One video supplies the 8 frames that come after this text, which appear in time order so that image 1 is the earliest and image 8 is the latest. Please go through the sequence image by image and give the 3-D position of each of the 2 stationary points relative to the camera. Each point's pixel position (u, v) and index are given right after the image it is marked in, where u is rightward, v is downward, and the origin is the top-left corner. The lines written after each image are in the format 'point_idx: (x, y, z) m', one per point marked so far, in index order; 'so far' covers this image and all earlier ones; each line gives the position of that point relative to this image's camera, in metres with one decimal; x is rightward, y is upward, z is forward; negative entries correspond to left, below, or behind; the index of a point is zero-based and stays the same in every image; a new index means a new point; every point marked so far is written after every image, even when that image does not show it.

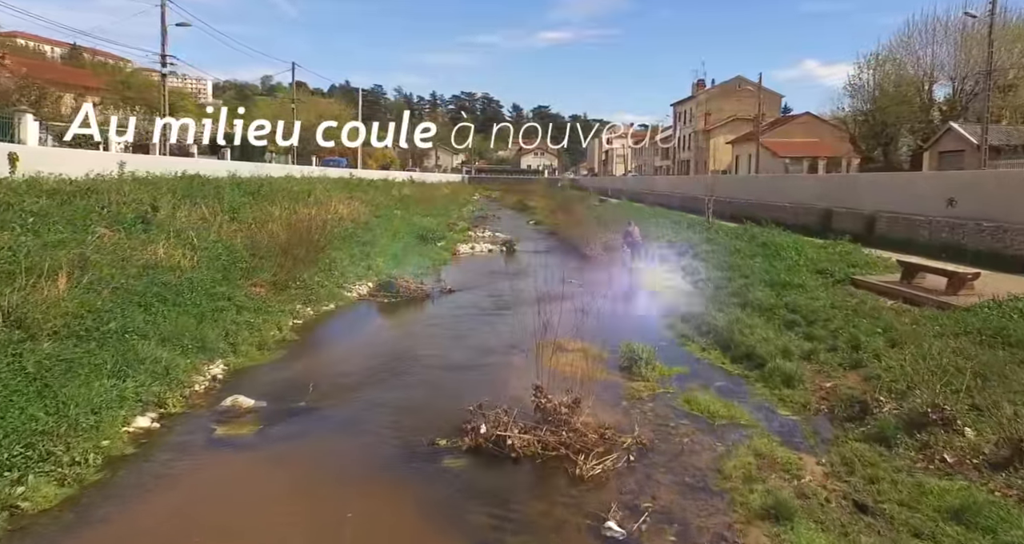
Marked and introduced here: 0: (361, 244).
0: (-3.4, +0.5, +17.3) m
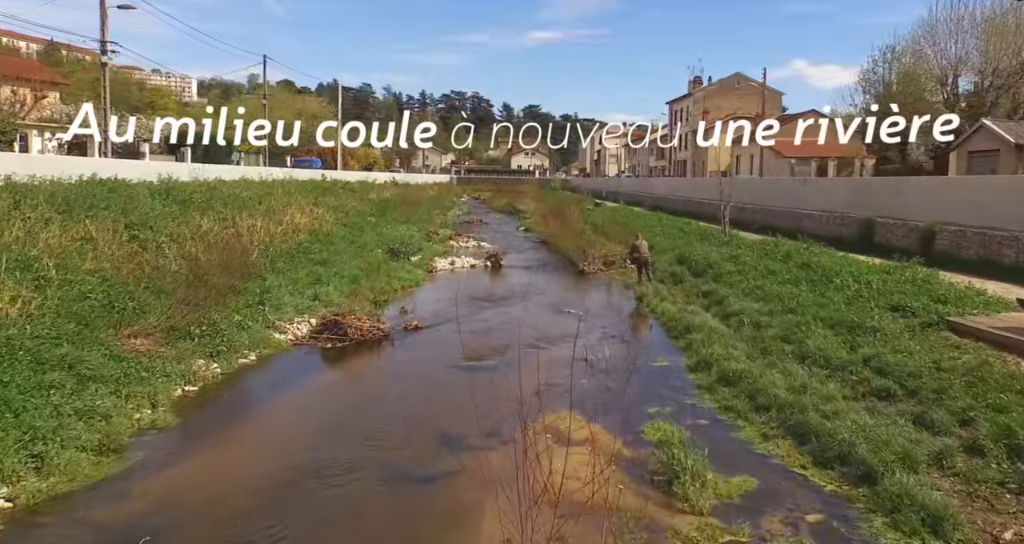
0: (-3.7, +0.1, +14.3) m
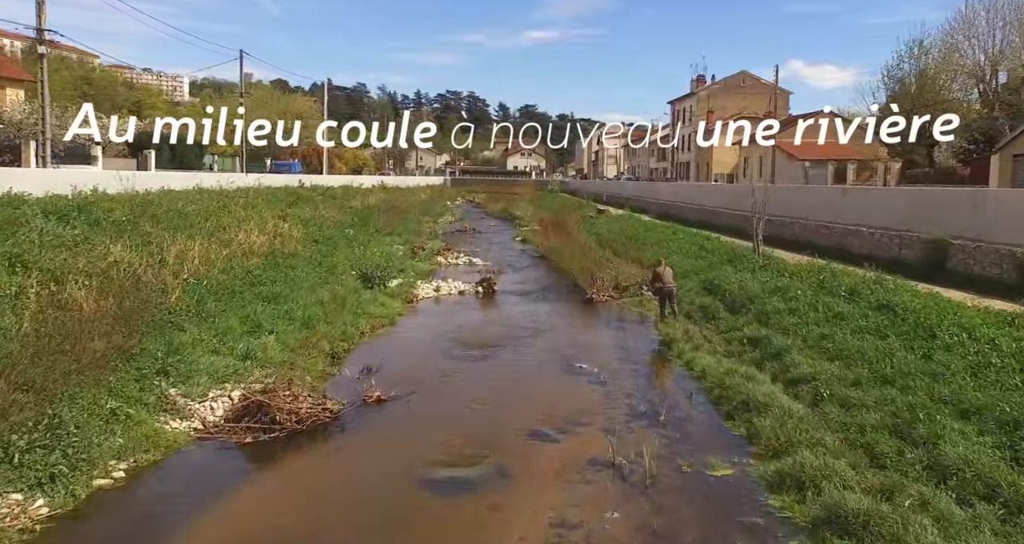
0: (-3.8, -0.5, +11.3) m
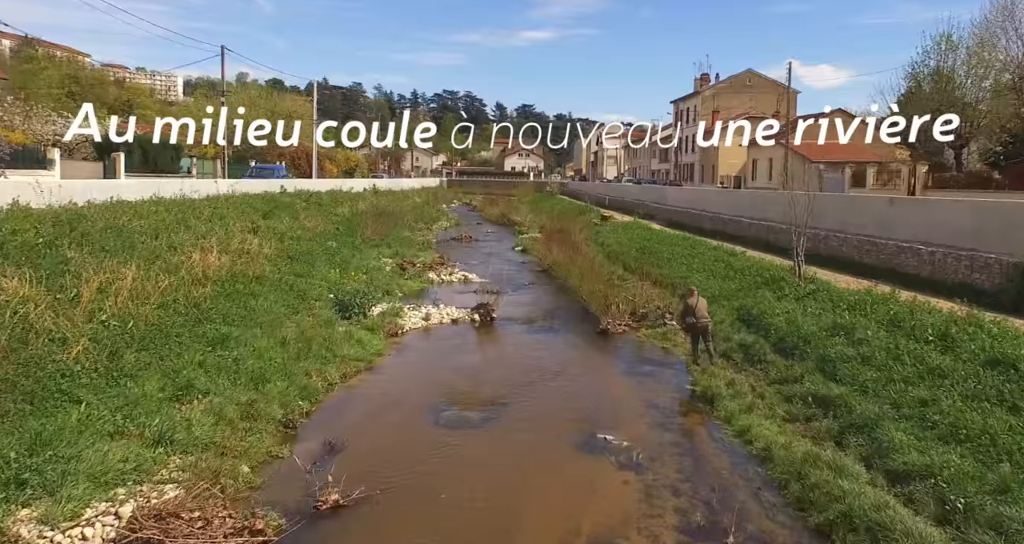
0: (-3.7, -1.0, +8.9) m
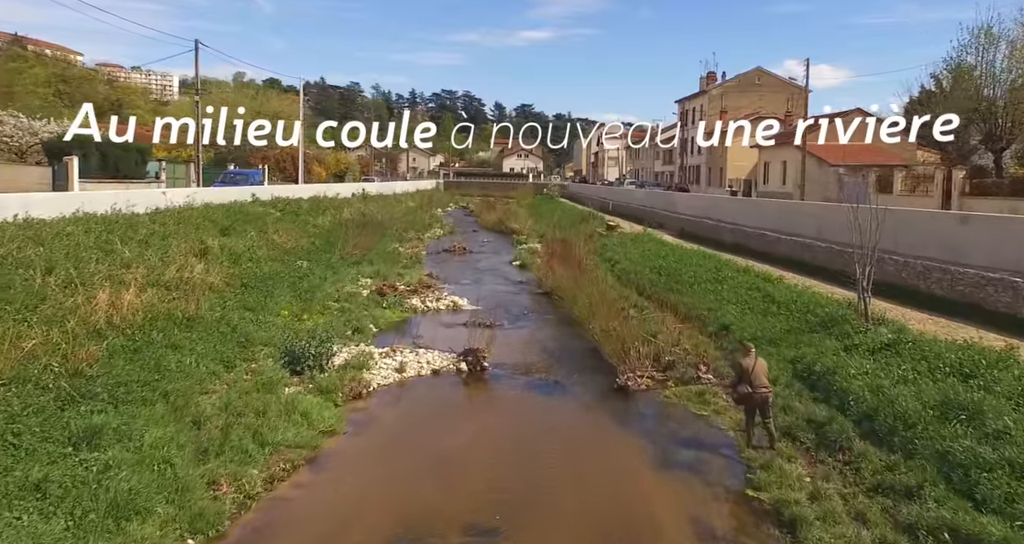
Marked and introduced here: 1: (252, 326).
0: (-3.8, -1.6, +6.0) m
1: (-4.2, -0.8, +12.6) m
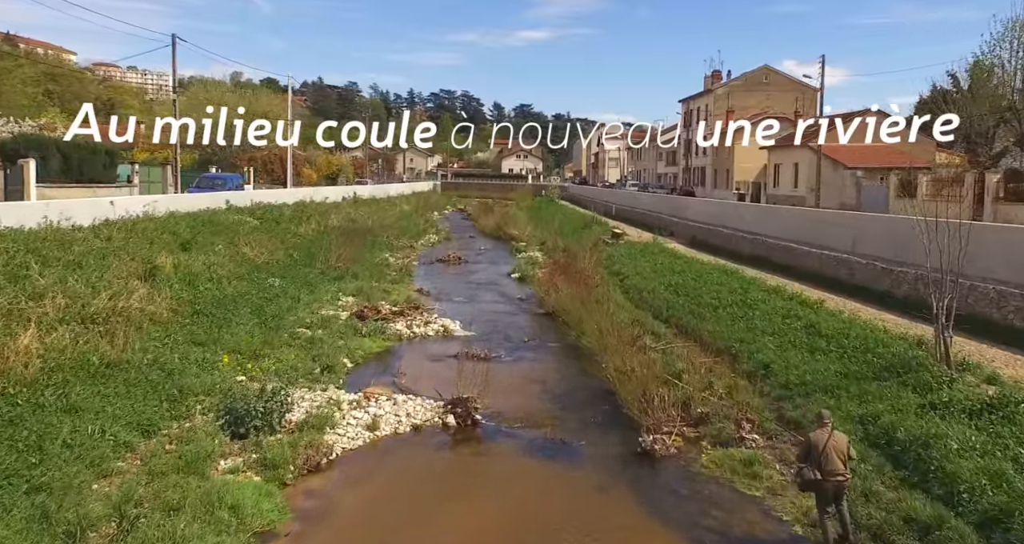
0: (-3.8, -2.0, +3.7) m
1: (-4.3, -1.2, +10.4) m
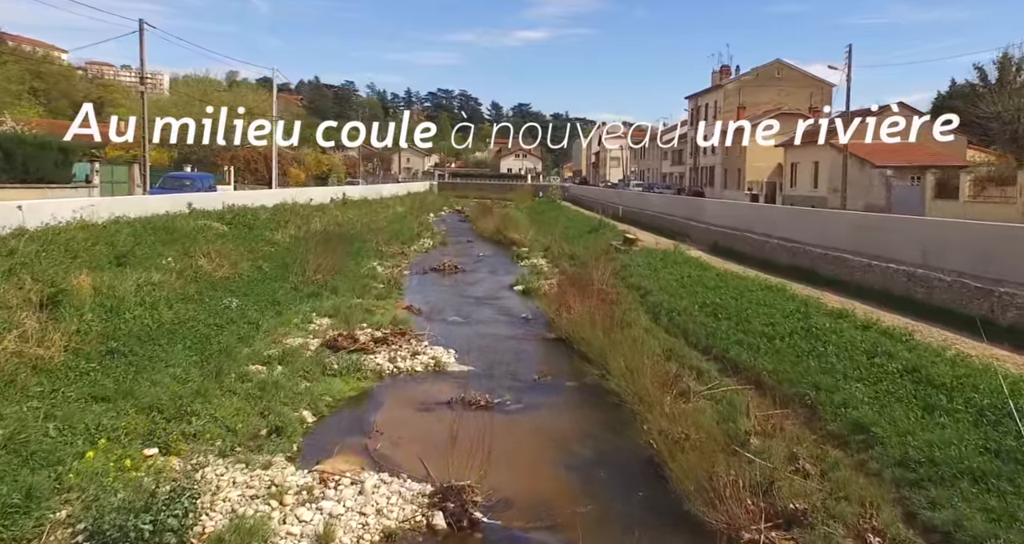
0: (-3.7, -2.3, +0.7) m
1: (-4.1, -1.6, +7.3) m
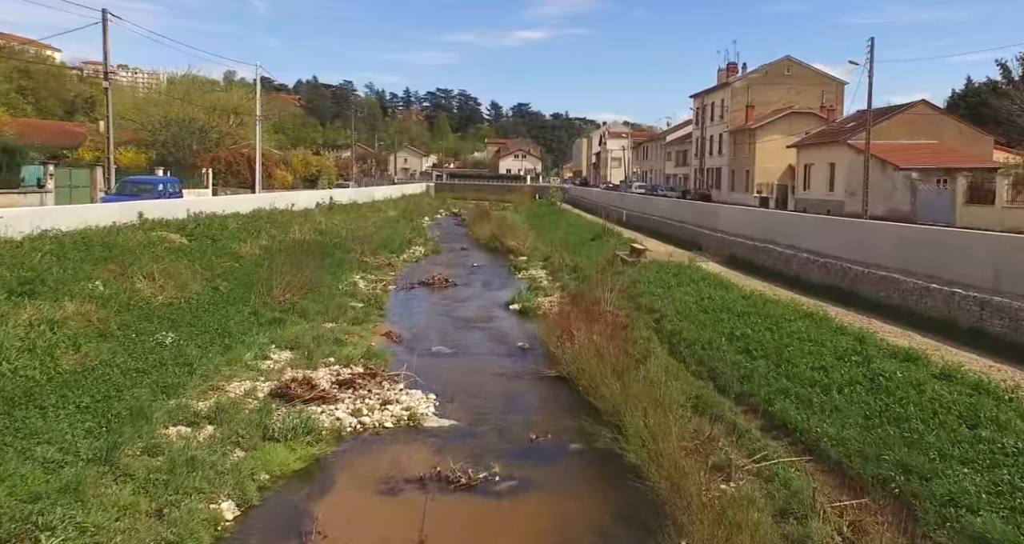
0: (-3.8, -2.8, -1.9) m
1: (-4.2, -2.0, +4.8) m
